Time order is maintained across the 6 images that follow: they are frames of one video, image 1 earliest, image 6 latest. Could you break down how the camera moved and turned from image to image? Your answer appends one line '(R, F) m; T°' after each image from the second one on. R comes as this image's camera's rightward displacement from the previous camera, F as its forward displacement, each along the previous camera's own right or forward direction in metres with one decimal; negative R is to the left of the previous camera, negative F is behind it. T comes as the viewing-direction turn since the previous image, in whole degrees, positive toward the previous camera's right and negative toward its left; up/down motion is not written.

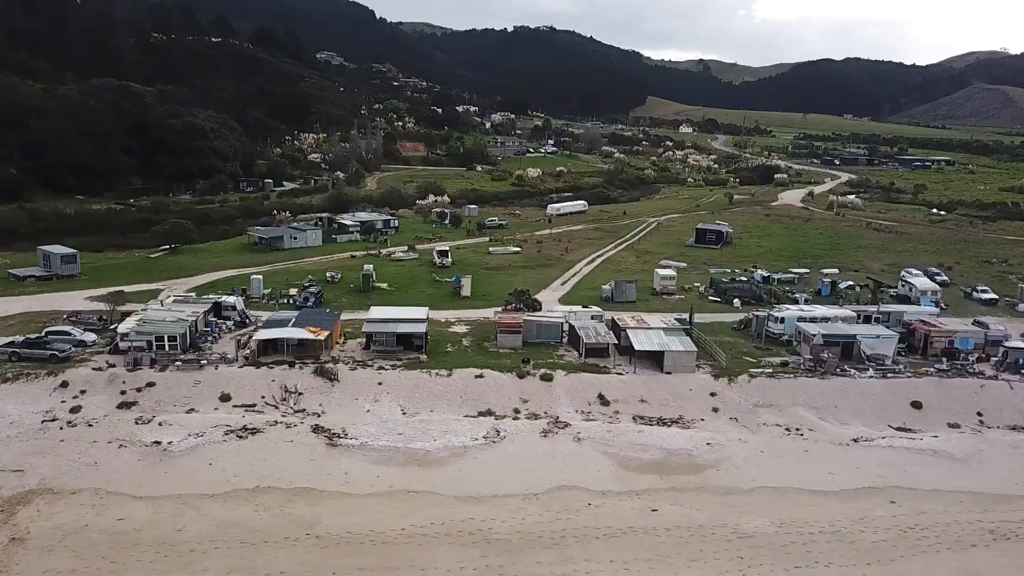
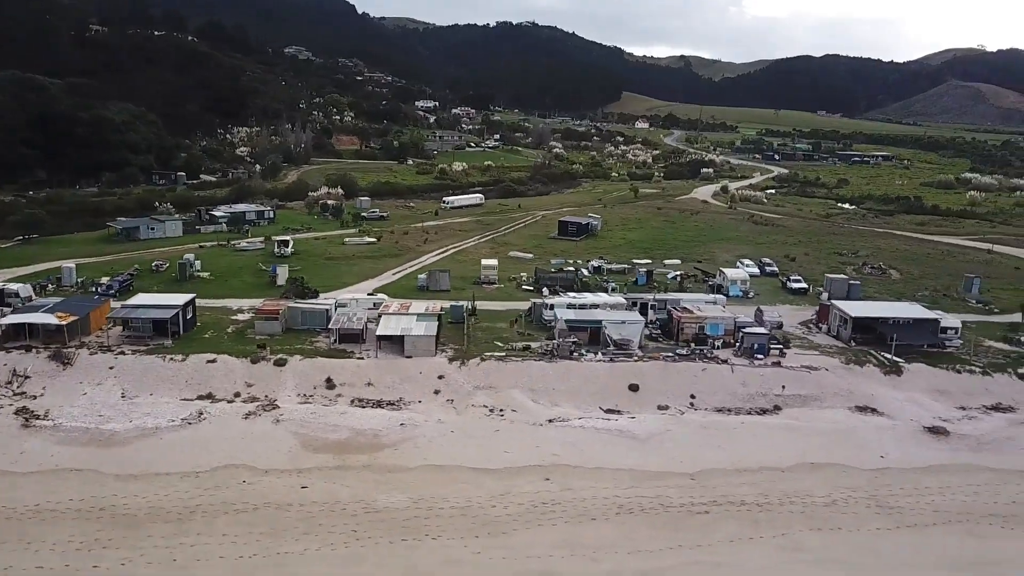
(+8.4, -0.5) m; +1°
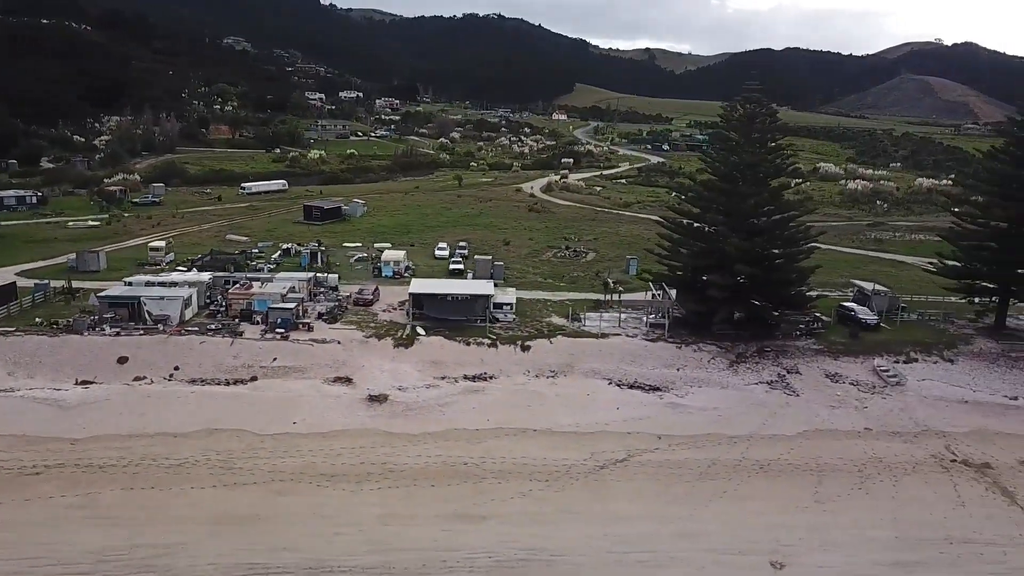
(+16.2, -0.9) m; +1°
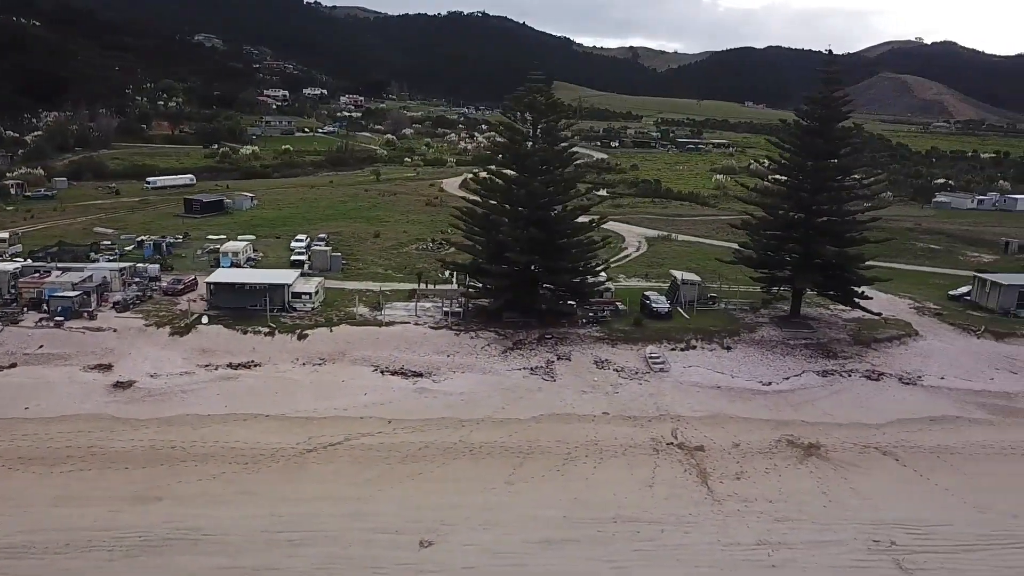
(+7.6, -0.2) m; +1°
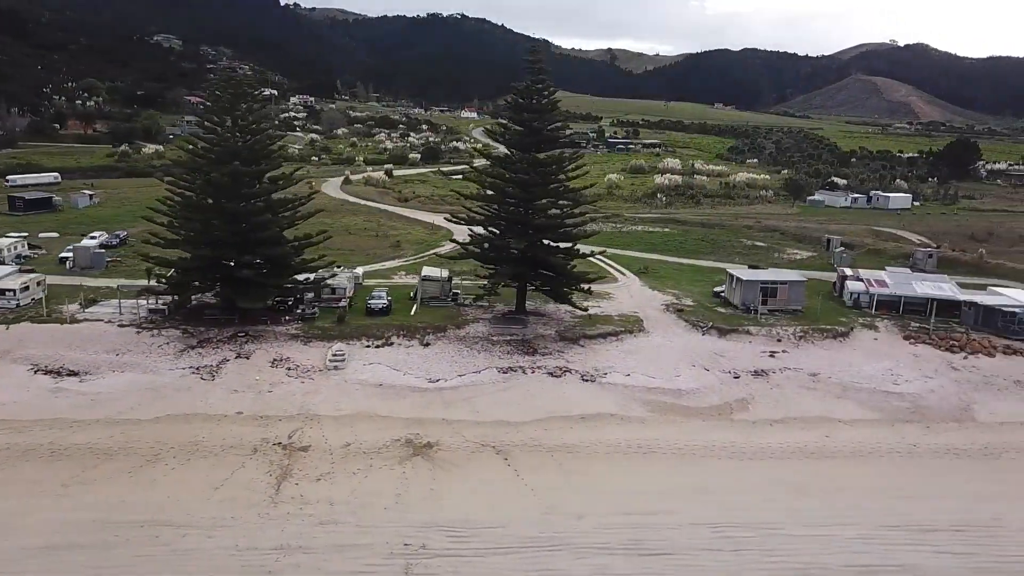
(+10.6, +0.7) m; +1°
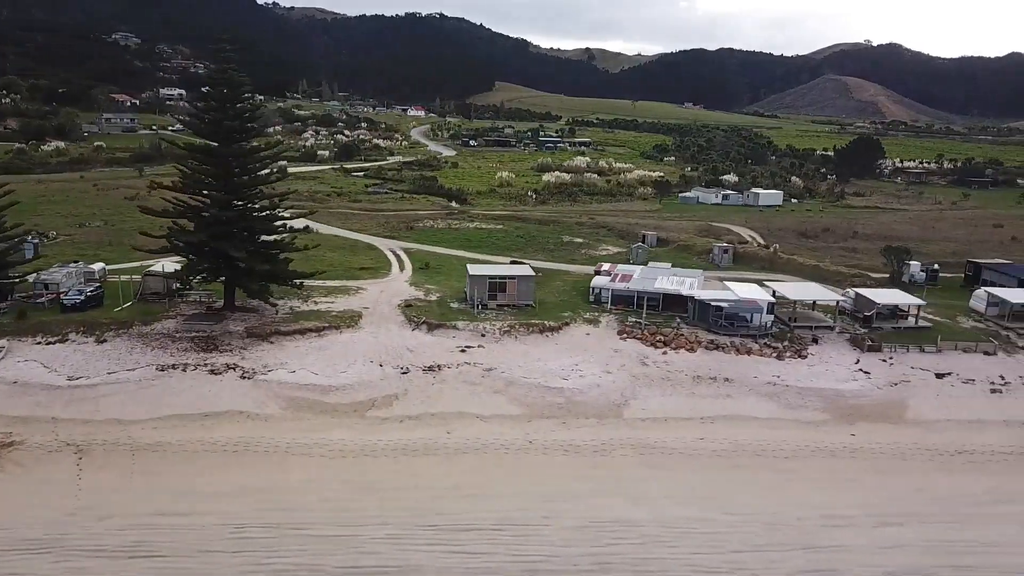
(+10.8, +0.5) m; +1°
